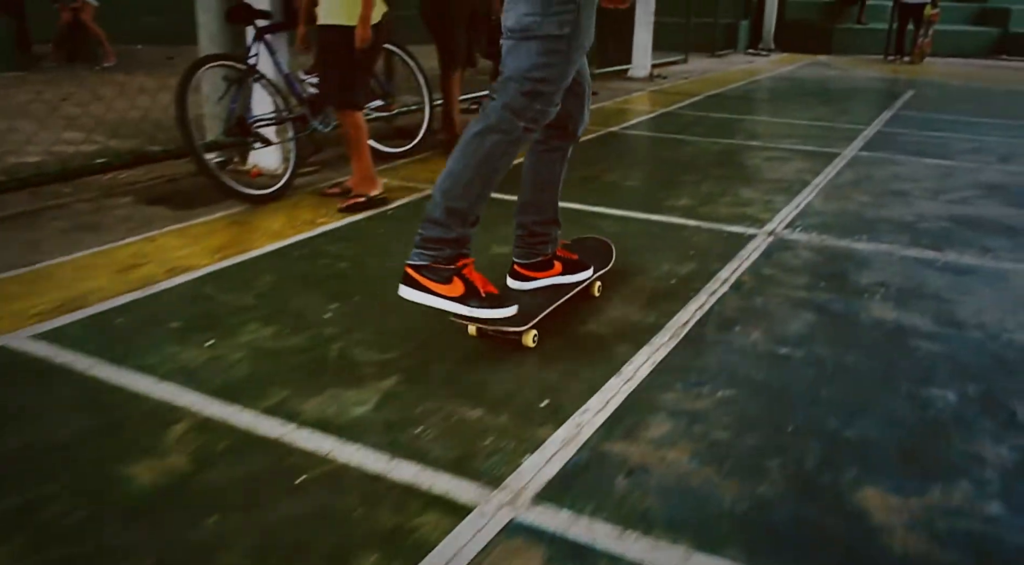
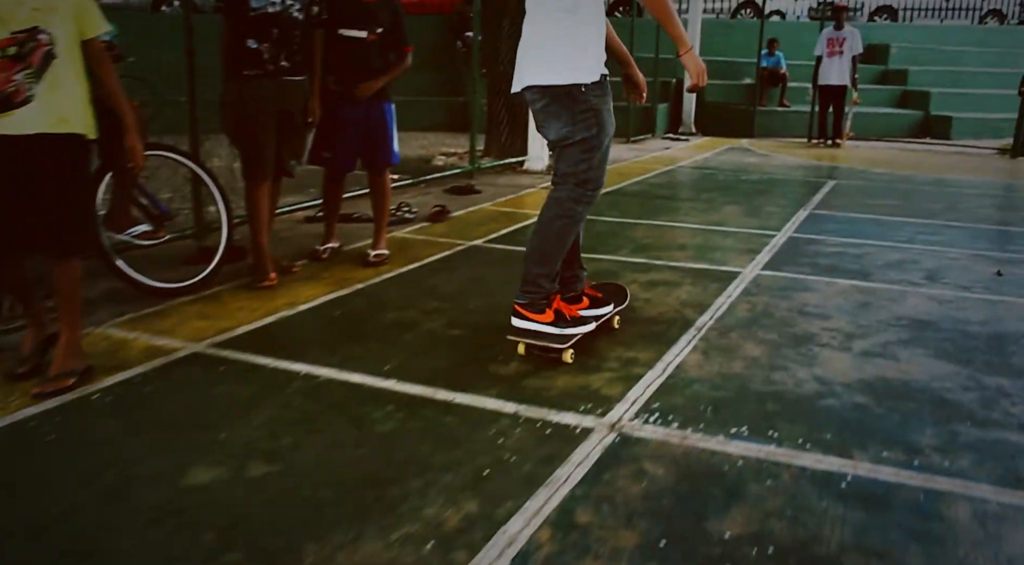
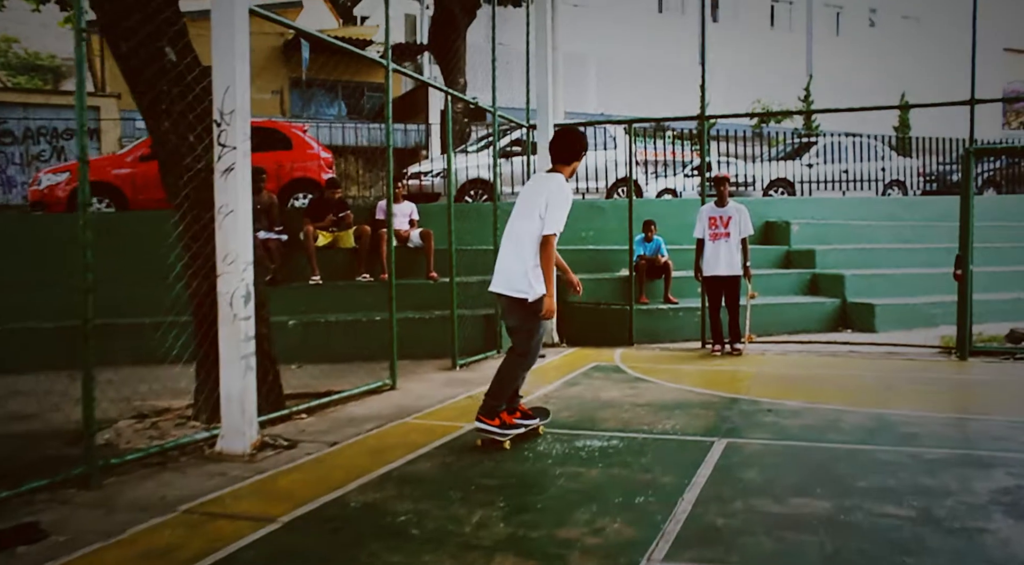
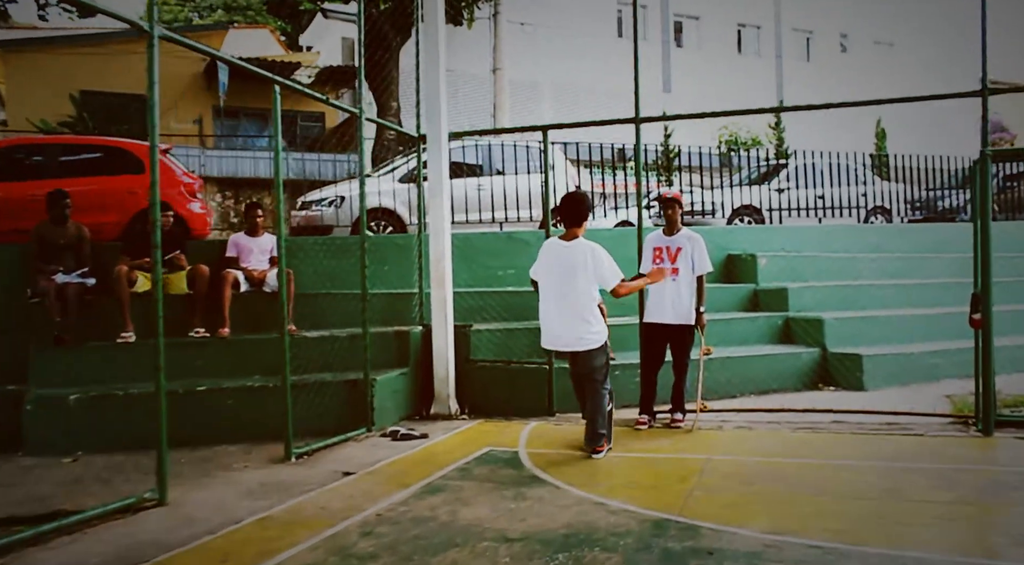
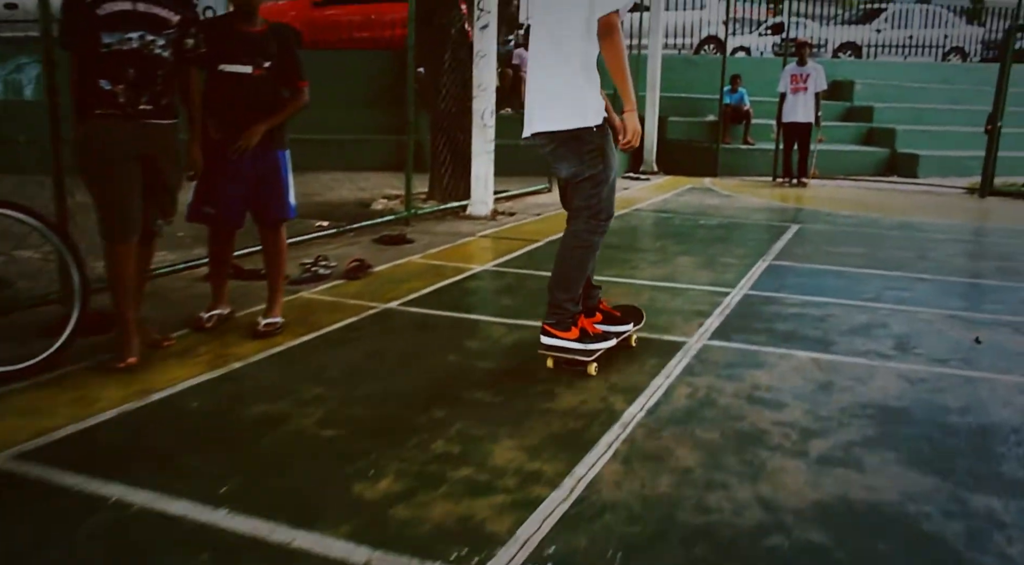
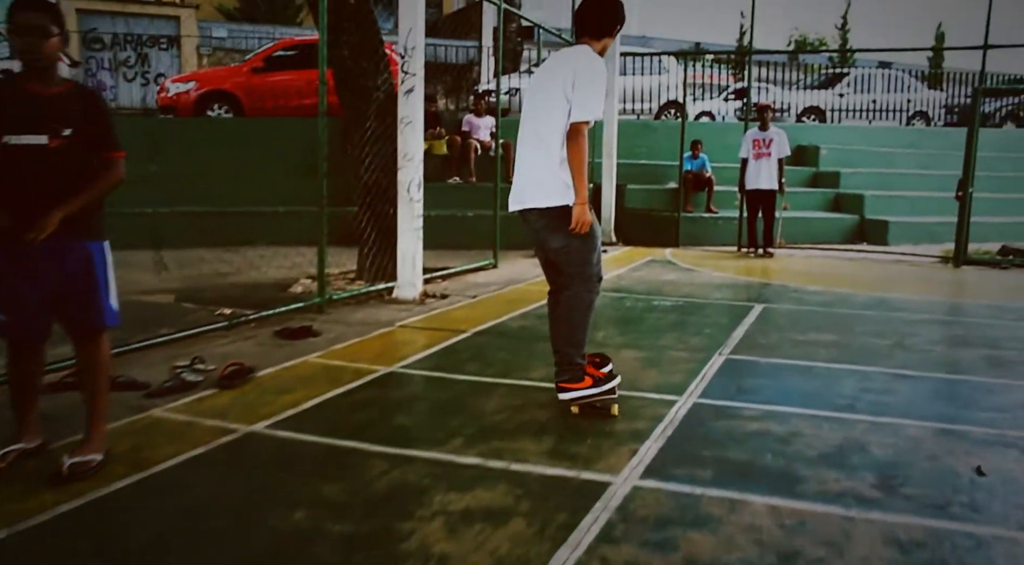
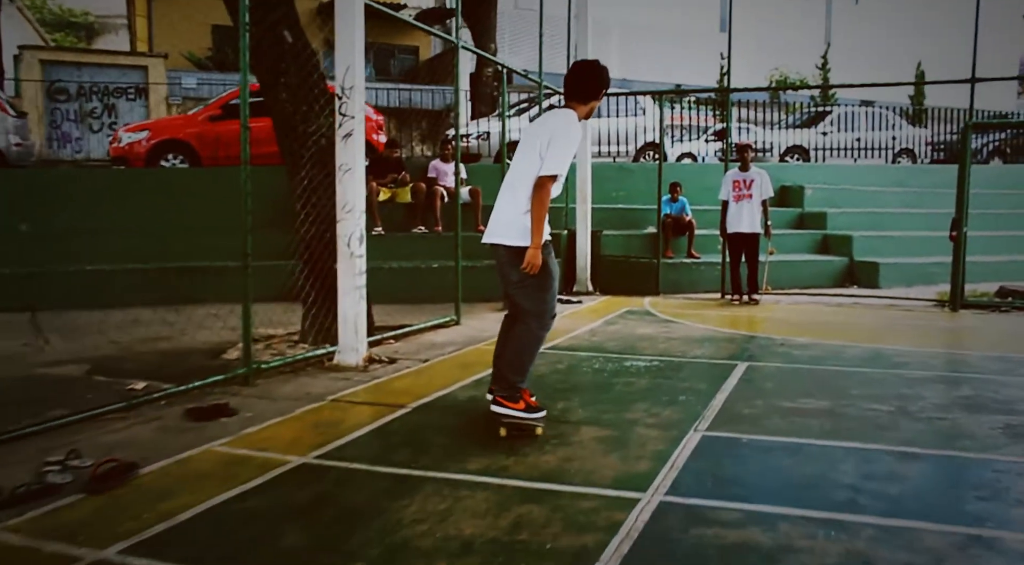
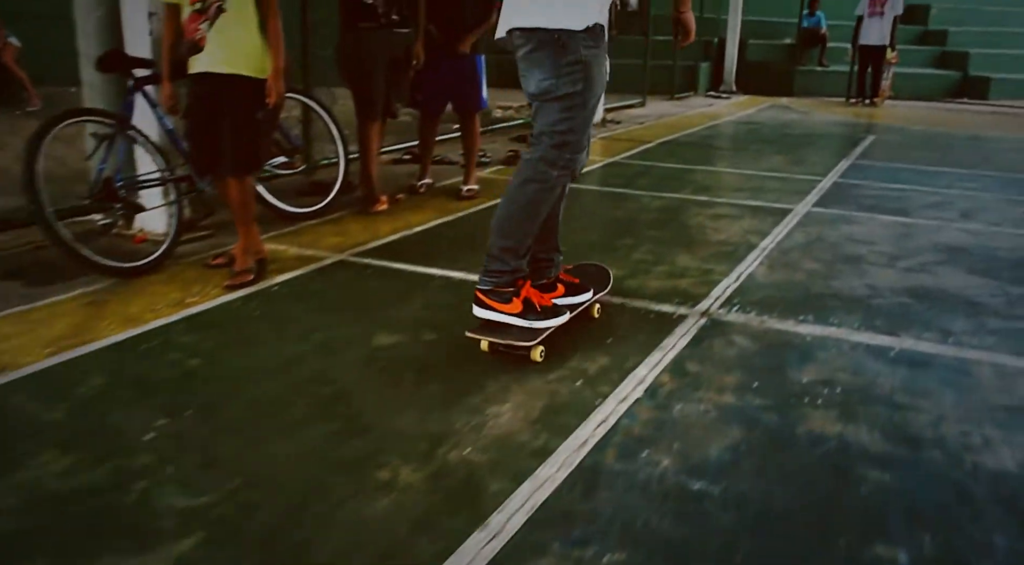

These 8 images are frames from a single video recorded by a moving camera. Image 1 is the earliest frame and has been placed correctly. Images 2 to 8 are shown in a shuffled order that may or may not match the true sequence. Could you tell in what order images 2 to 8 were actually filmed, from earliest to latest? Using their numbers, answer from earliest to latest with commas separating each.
8, 2, 5, 6, 7, 3, 4
